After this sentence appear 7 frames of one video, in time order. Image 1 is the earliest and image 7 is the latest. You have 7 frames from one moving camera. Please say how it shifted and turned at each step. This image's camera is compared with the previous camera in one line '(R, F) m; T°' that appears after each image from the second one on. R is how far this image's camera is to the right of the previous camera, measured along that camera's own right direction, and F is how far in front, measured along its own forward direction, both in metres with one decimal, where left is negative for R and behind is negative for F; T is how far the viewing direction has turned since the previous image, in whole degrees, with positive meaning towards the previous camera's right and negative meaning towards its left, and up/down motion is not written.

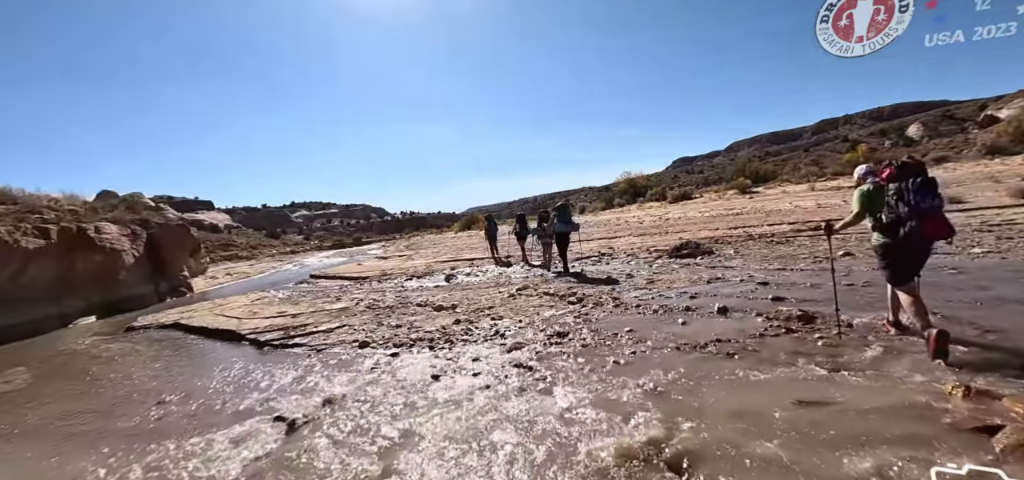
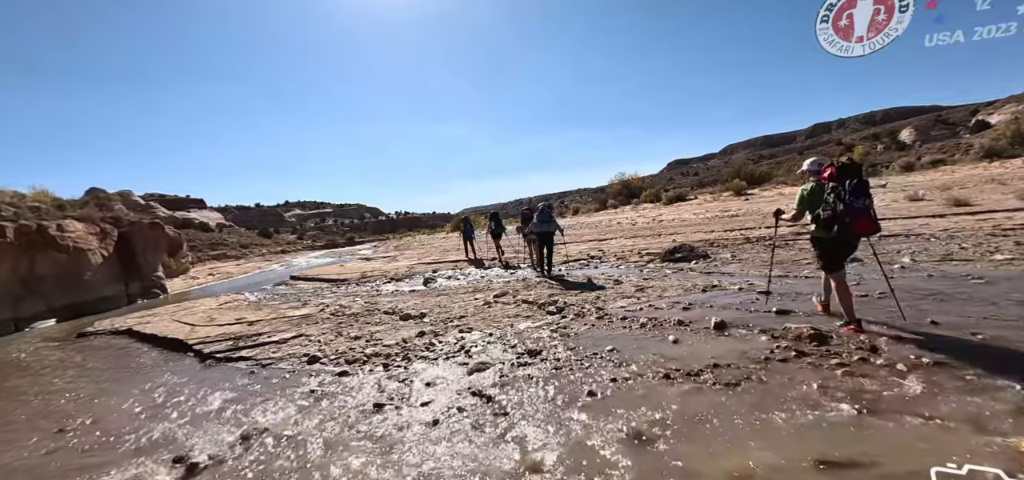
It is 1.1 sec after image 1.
(+0.3, +0.7) m; +1°
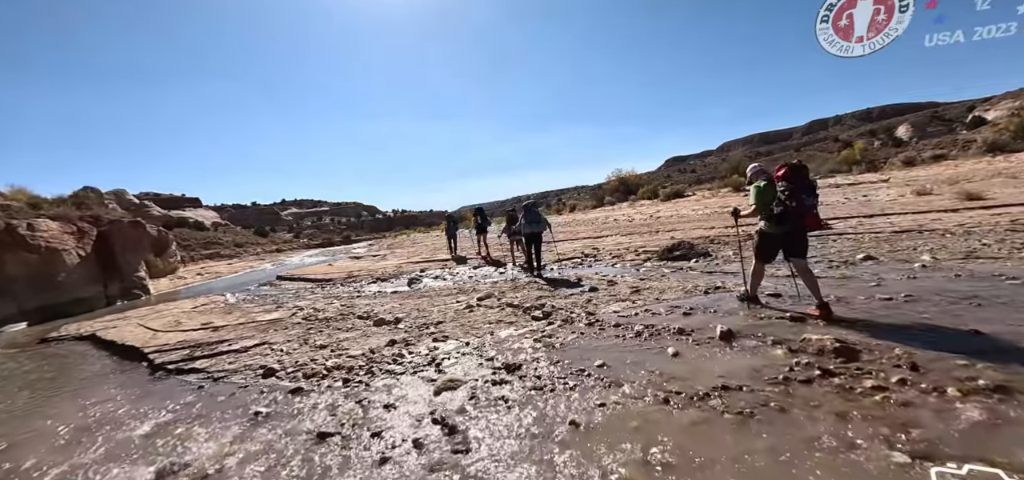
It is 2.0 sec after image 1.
(+0.2, +0.6) m; 0°
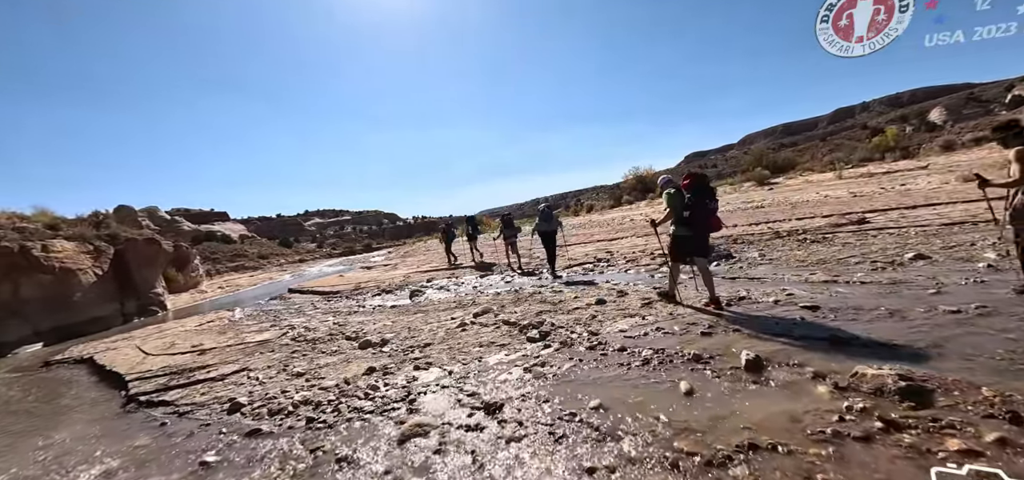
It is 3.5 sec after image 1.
(+0.4, +0.6) m; -3°
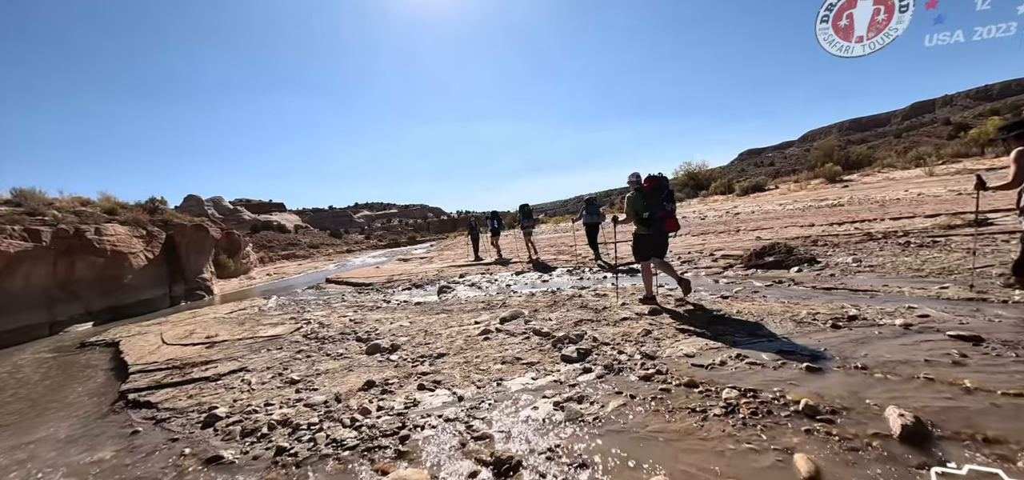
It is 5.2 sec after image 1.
(+0.1, +1.0) m; -6°
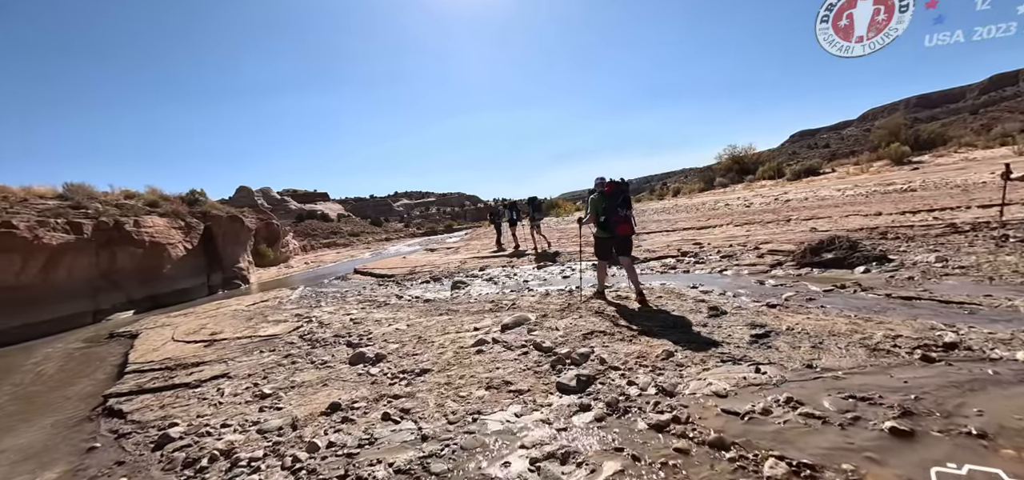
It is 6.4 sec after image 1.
(+0.4, +0.7) m; -5°
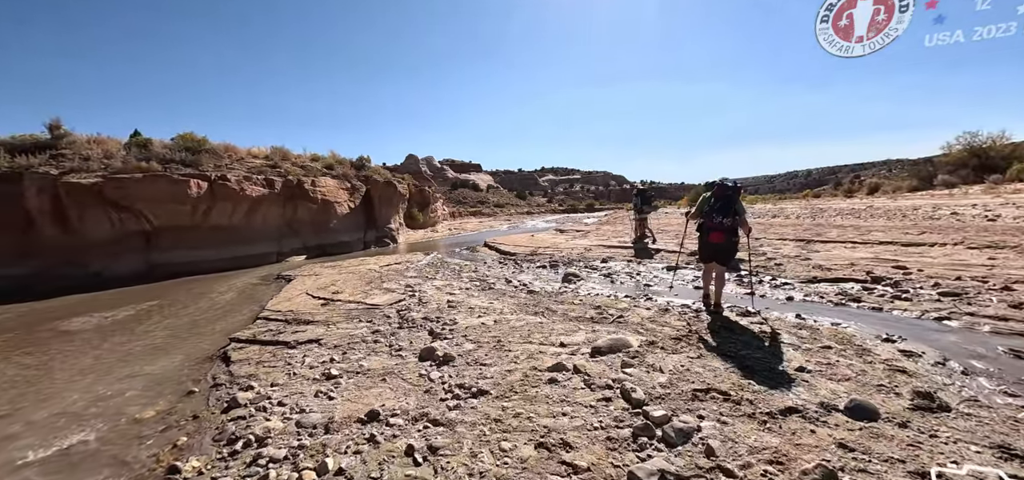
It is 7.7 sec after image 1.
(+0.3, +0.9) m; -19°
